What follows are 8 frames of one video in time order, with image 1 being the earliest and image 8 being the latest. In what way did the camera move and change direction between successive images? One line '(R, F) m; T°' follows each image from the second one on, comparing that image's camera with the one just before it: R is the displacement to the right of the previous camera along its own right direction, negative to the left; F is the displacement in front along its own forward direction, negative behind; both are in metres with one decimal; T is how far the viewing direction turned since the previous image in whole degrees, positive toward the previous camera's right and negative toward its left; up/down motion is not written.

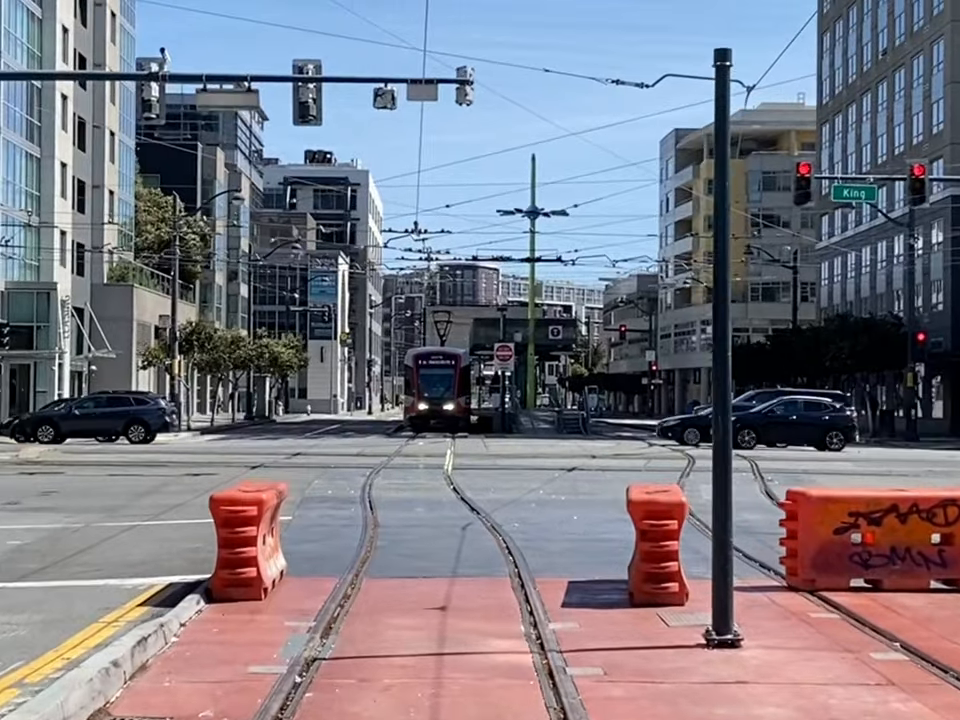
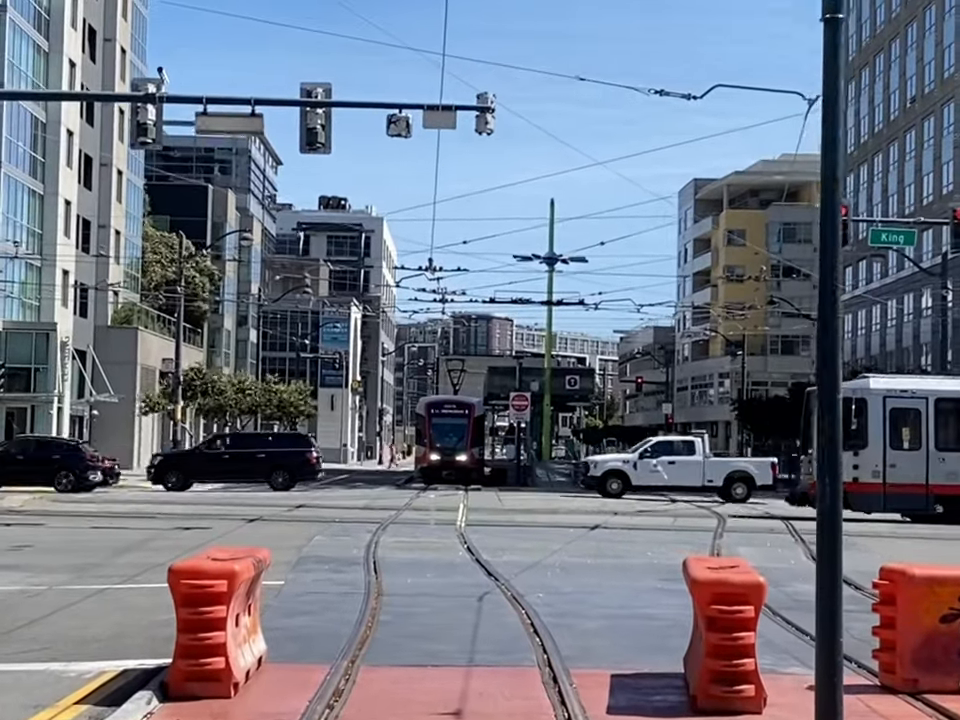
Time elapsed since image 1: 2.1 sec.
(-0.1, +2.0) m; -1°
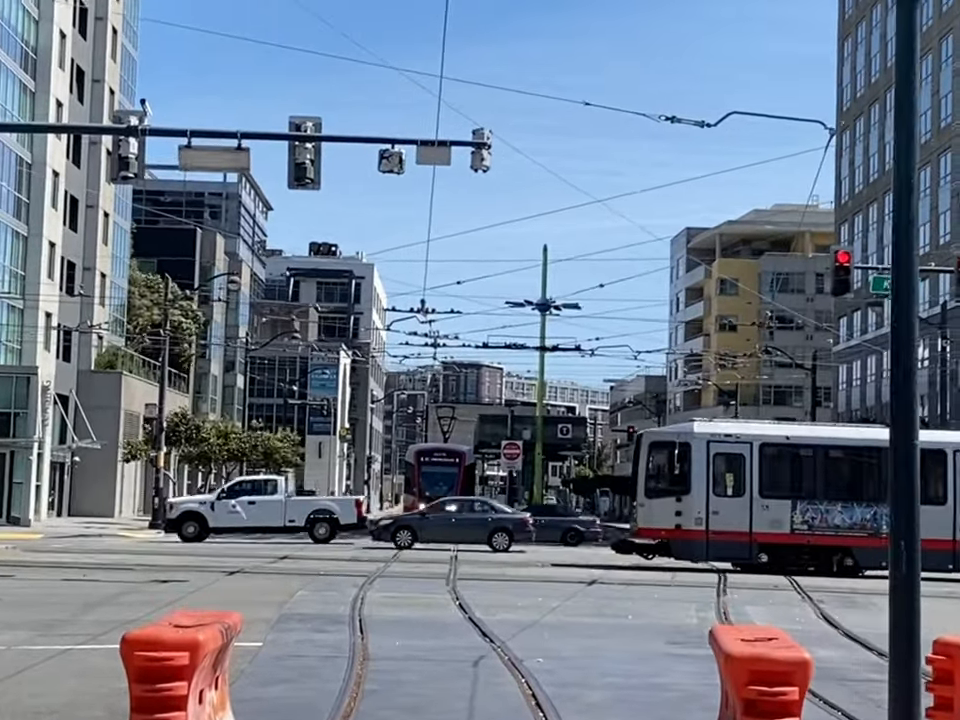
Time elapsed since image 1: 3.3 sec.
(-0.1, +1.0) m; 0°
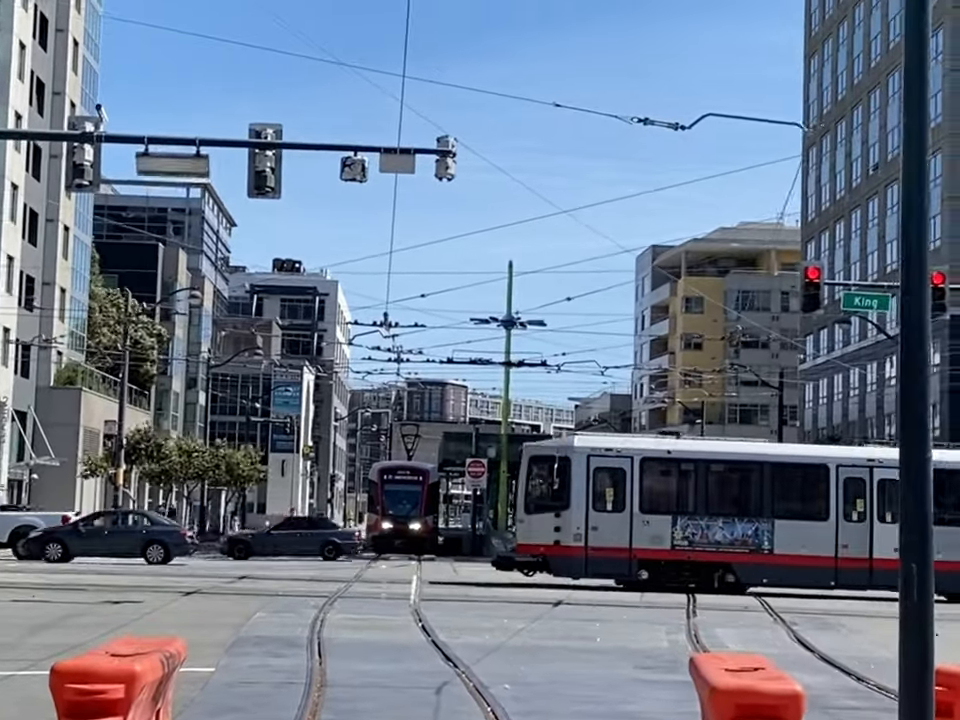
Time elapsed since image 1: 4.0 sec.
(0.0, +0.6) m; +1°
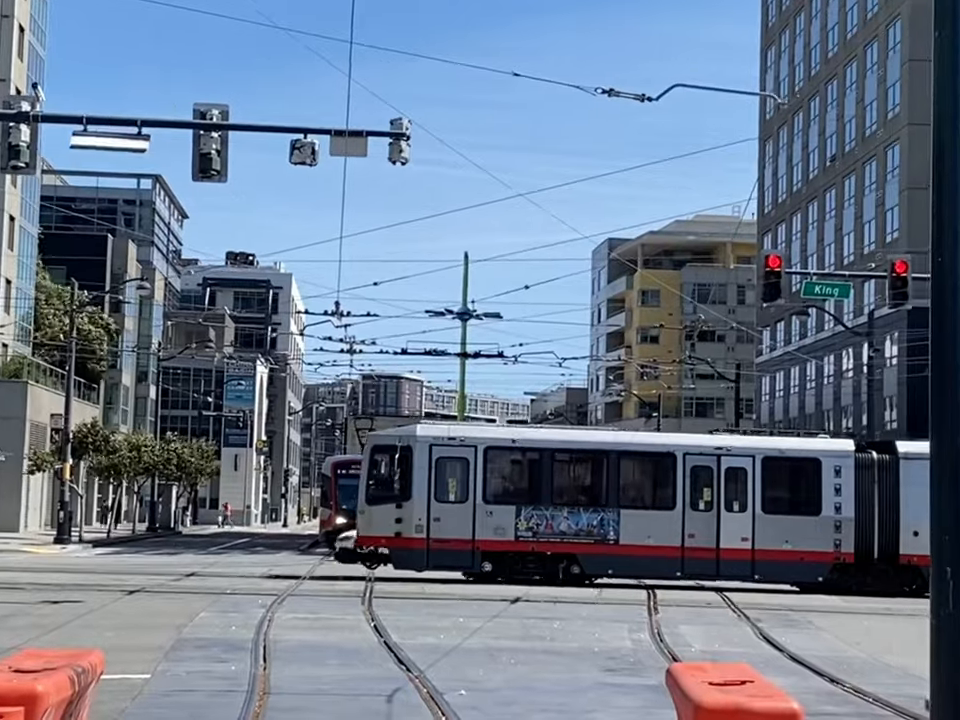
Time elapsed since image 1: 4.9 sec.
(0.0, +0.8) m; +2°
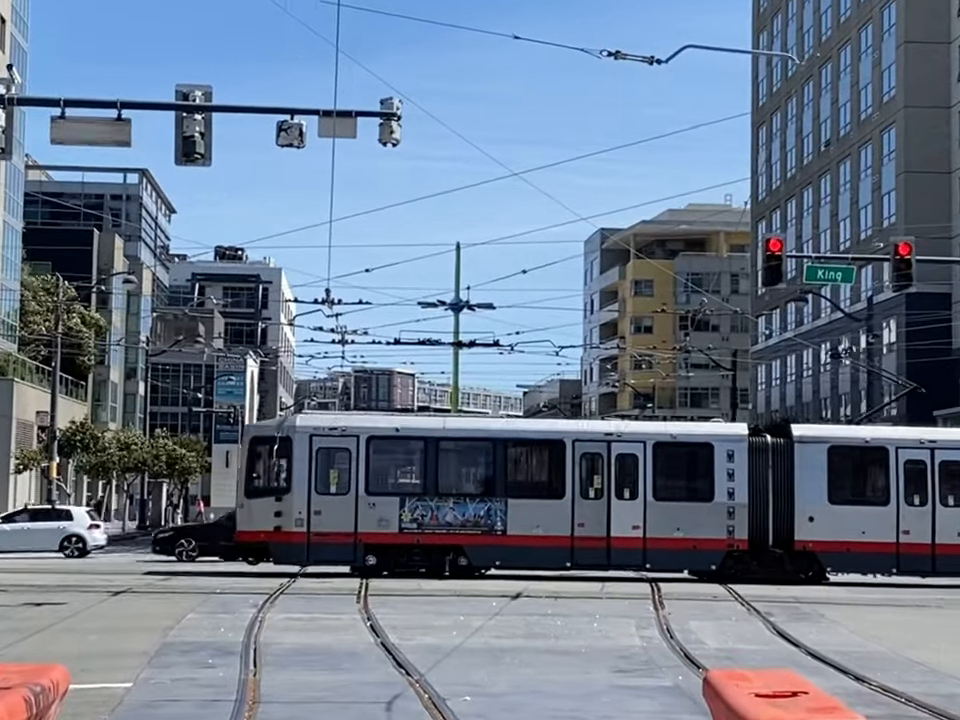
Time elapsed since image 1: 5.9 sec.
(-0.1, +0.8) m; 0°
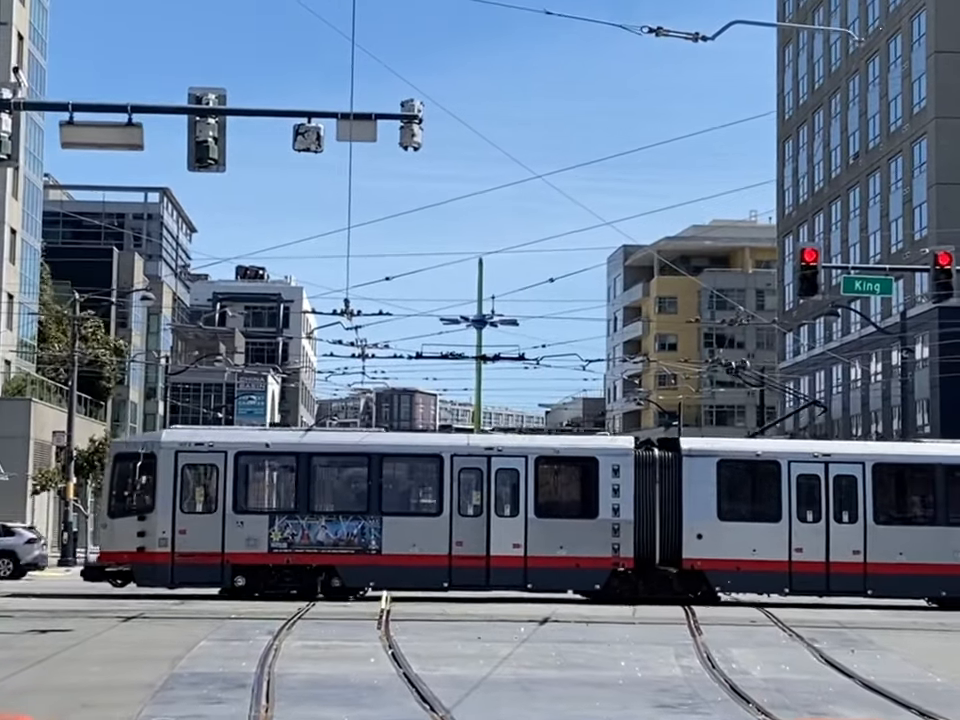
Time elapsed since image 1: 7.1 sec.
(-0.1, +1.0) m; -1°
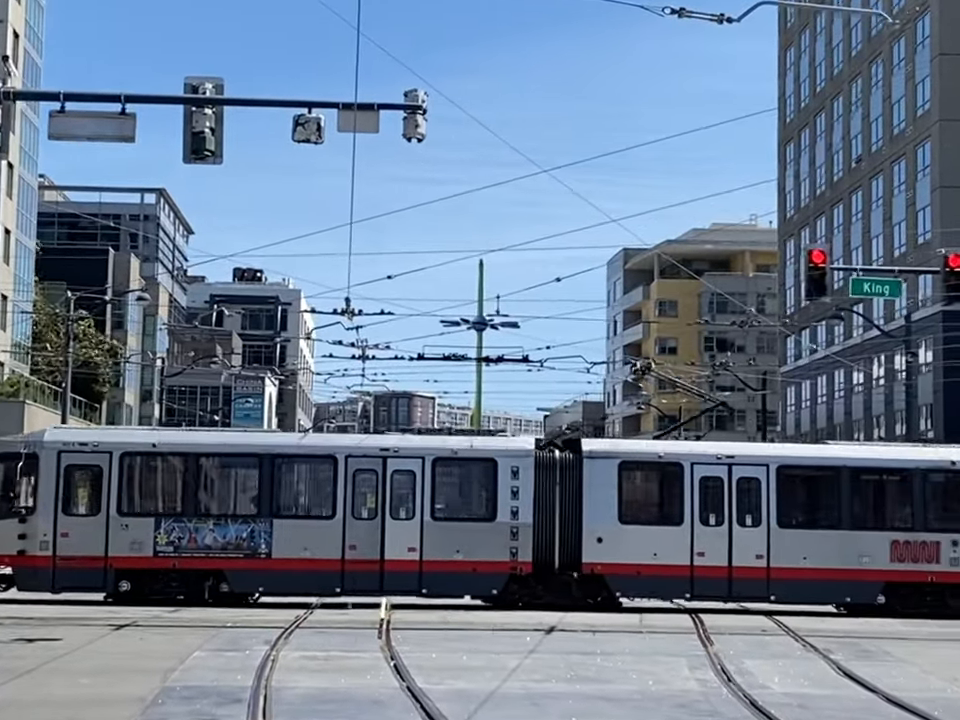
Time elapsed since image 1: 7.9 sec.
(-0.1, +0.6) m; 0°
